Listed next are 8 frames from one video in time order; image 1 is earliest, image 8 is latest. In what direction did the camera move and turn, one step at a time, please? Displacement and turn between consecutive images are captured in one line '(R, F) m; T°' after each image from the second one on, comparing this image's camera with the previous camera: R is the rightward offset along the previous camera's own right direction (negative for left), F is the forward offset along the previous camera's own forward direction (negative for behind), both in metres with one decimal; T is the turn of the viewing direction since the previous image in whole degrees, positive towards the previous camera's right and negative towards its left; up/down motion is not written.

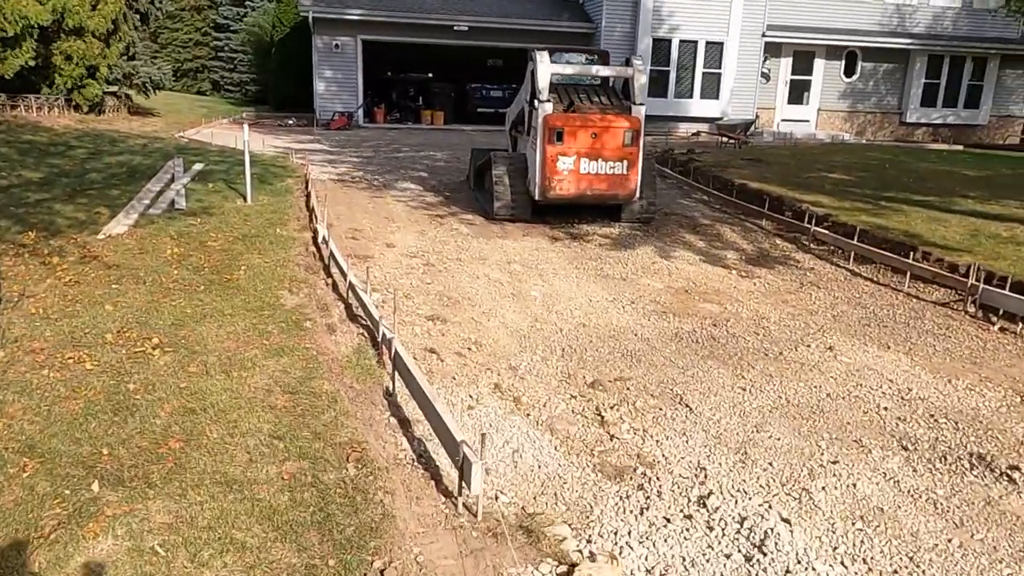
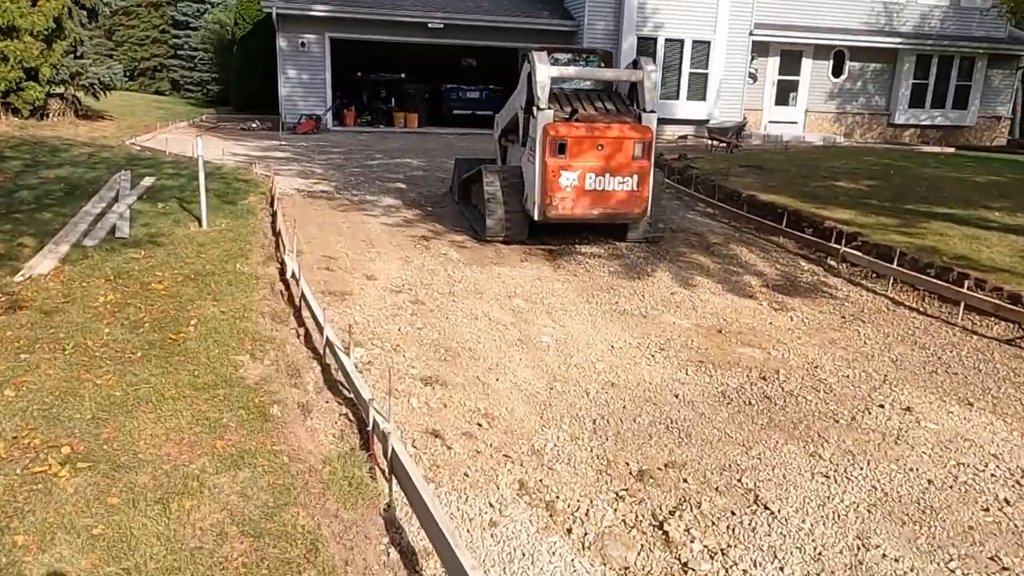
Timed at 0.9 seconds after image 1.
(-0.3, +1.1) m; +2°
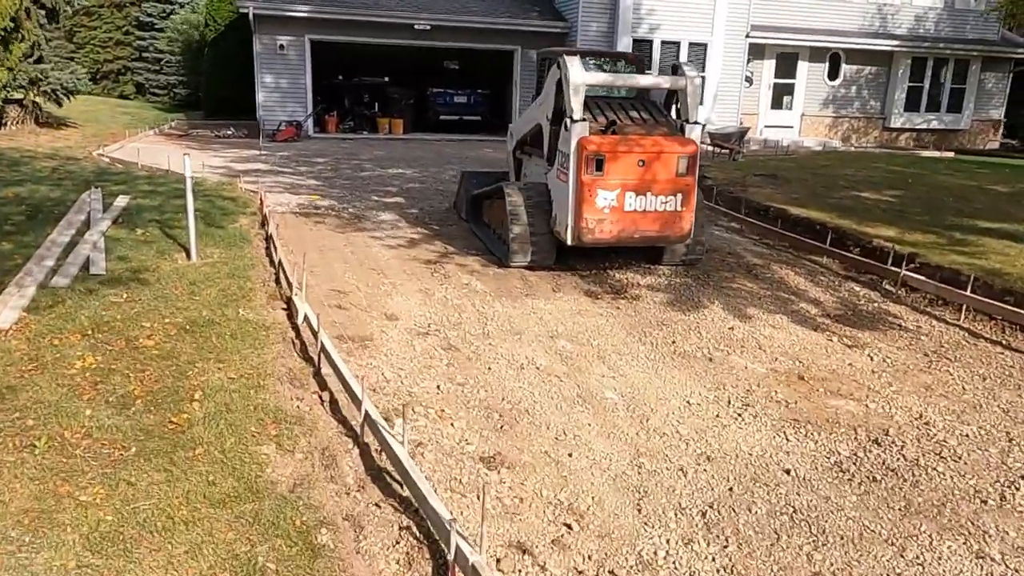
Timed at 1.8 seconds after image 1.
(-0.6, +0.9) m; +2°
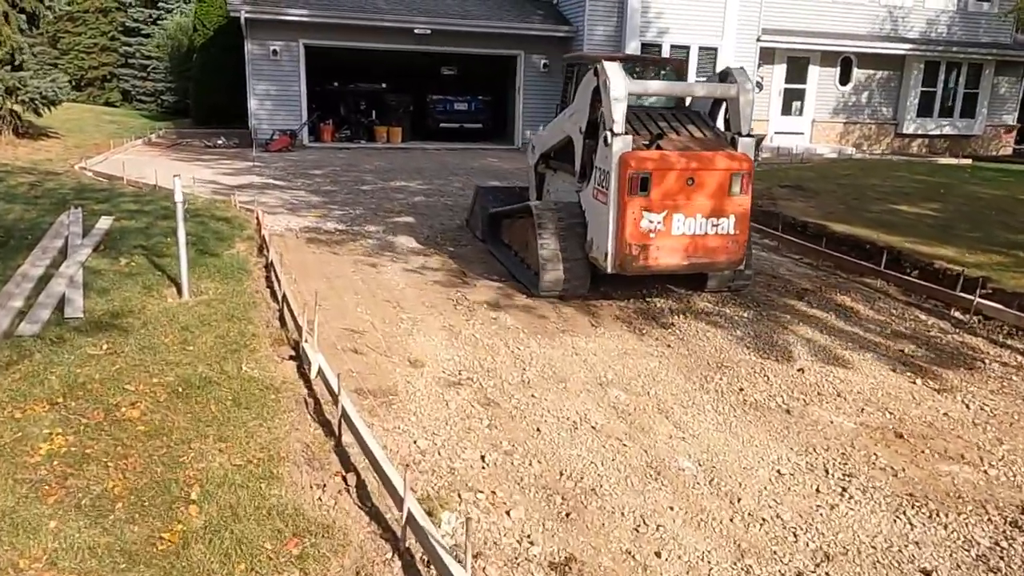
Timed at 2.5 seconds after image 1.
(-0.4, +0.8) m; +1°
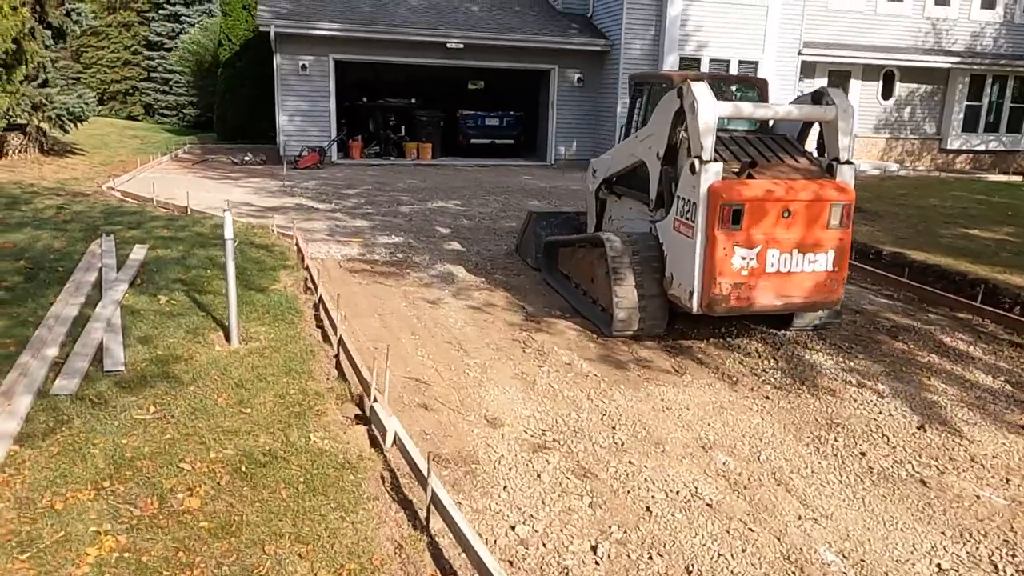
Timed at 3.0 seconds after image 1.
(-0.5, +0.6) m; -1°
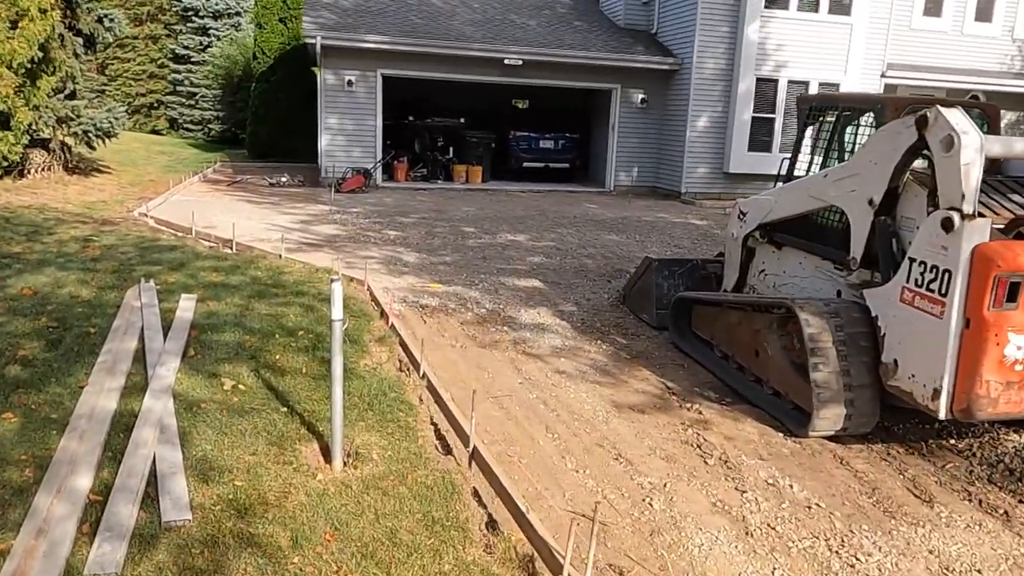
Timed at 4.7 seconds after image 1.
(-1.0, +1.5) m; -1°
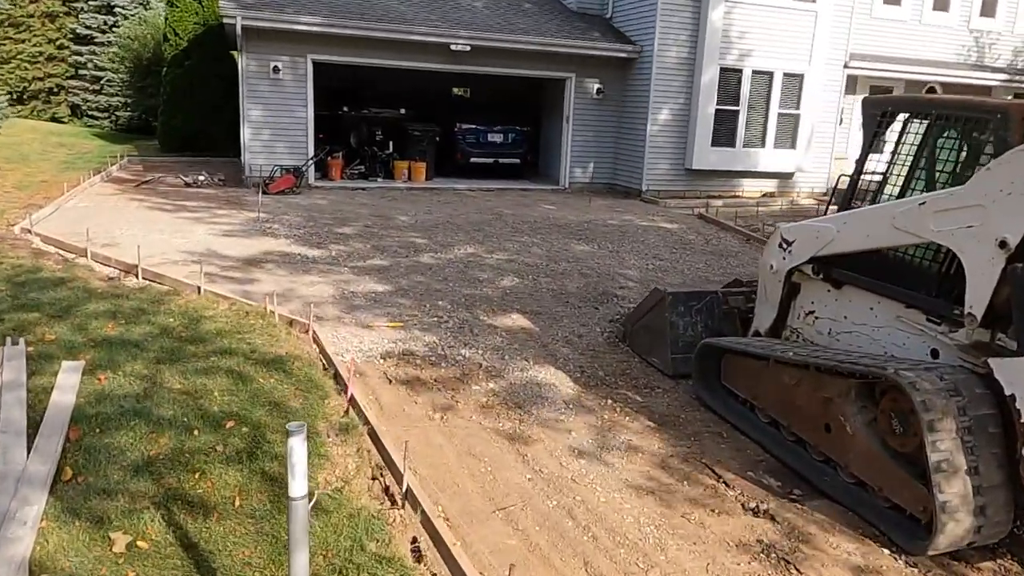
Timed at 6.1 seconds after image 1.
(-0.4, +1.4) m; +5°
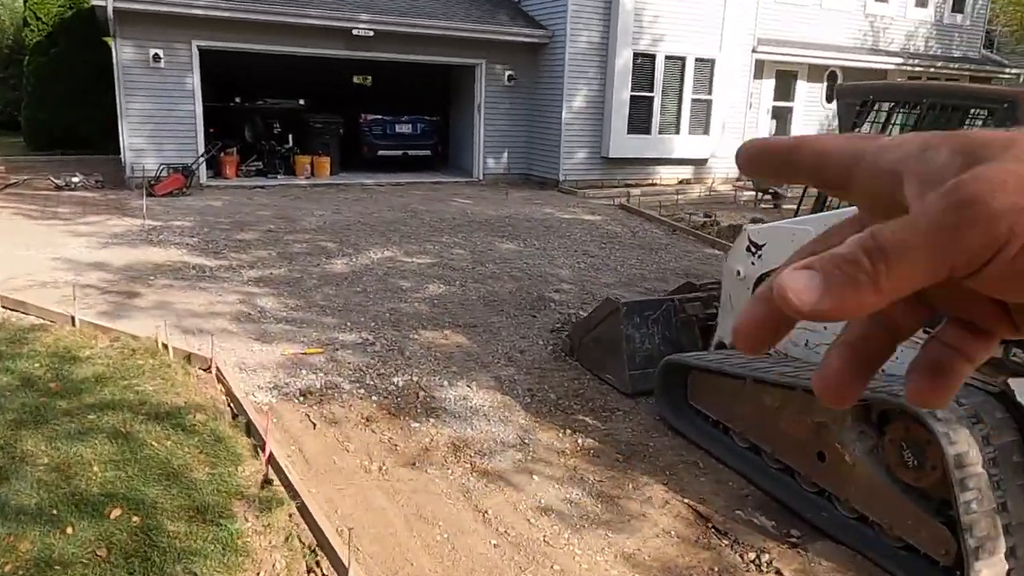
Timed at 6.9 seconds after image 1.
(-0.2, +0.7) m; +7°
